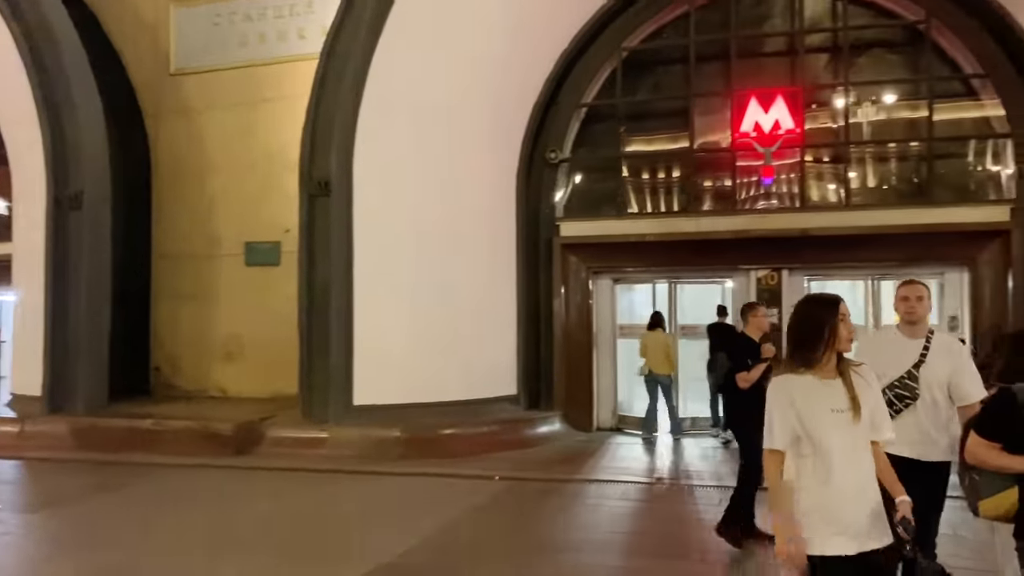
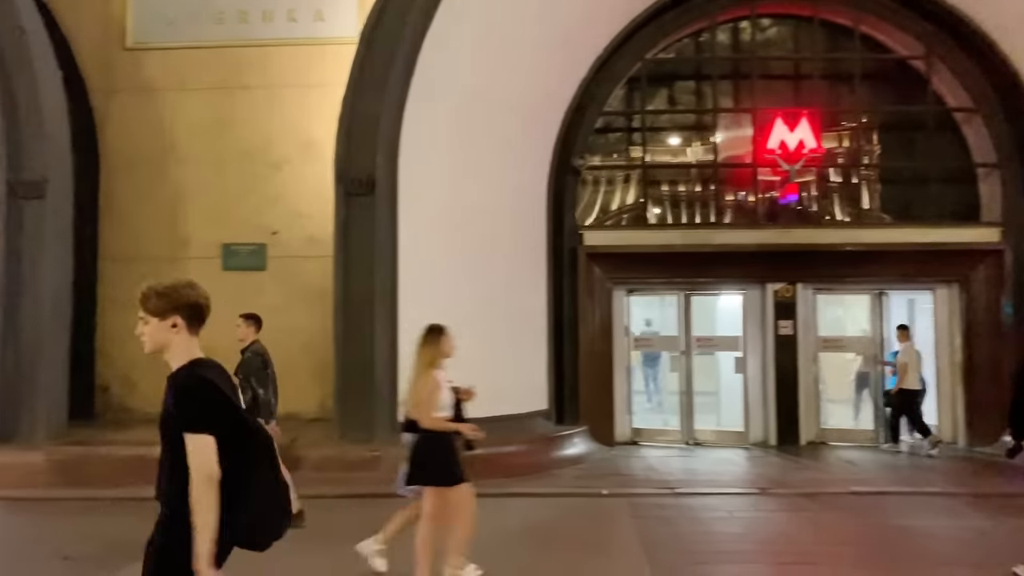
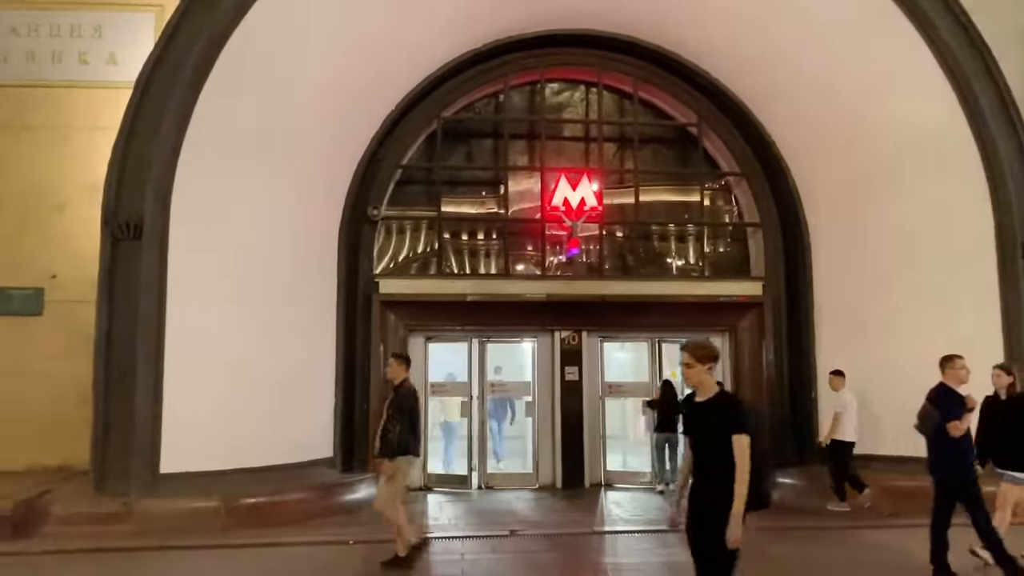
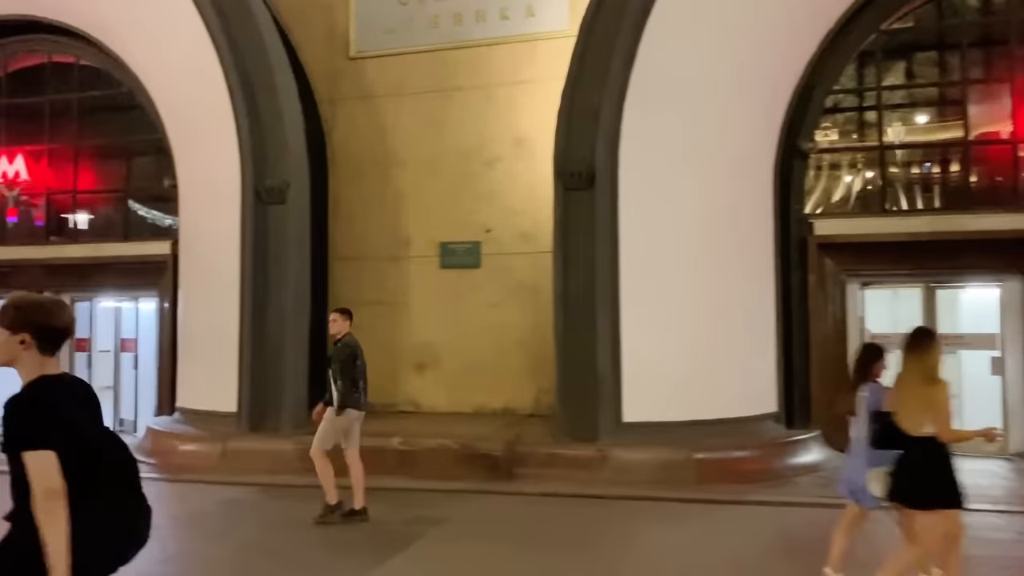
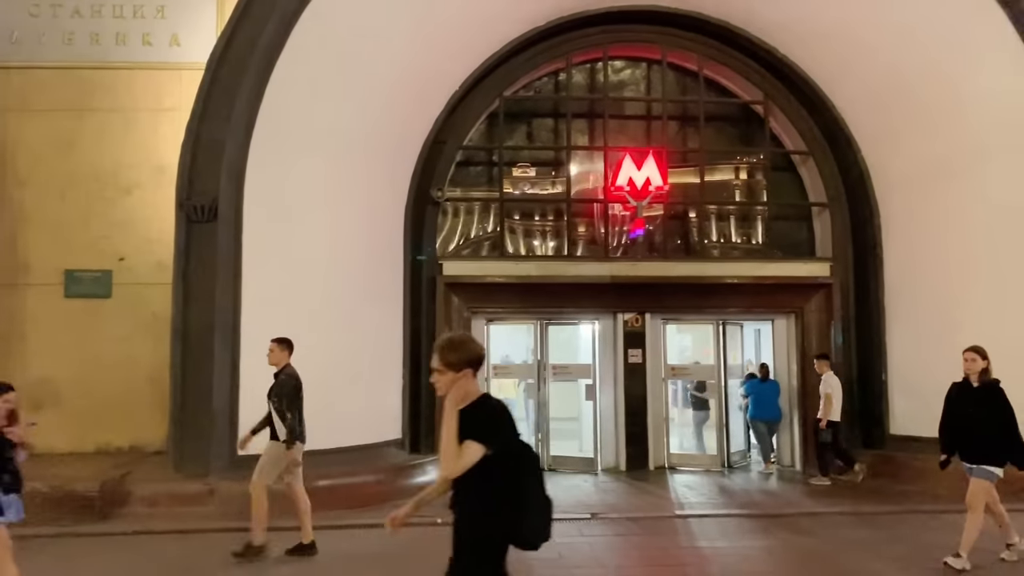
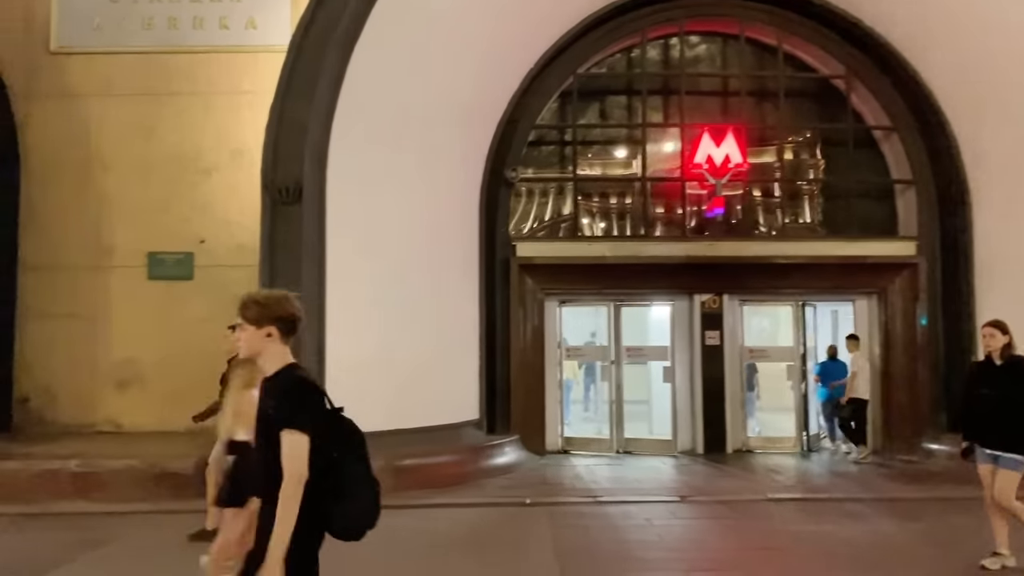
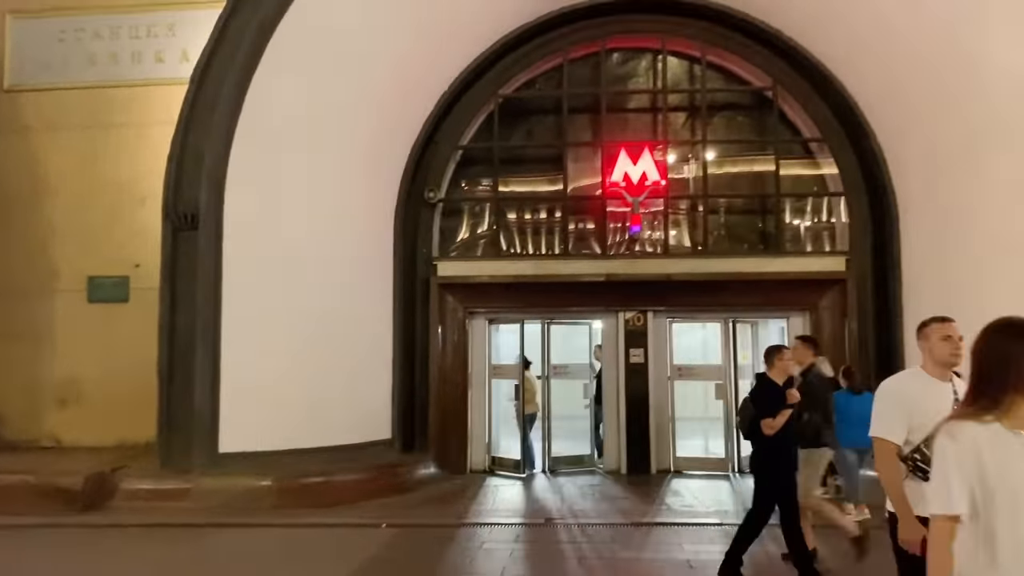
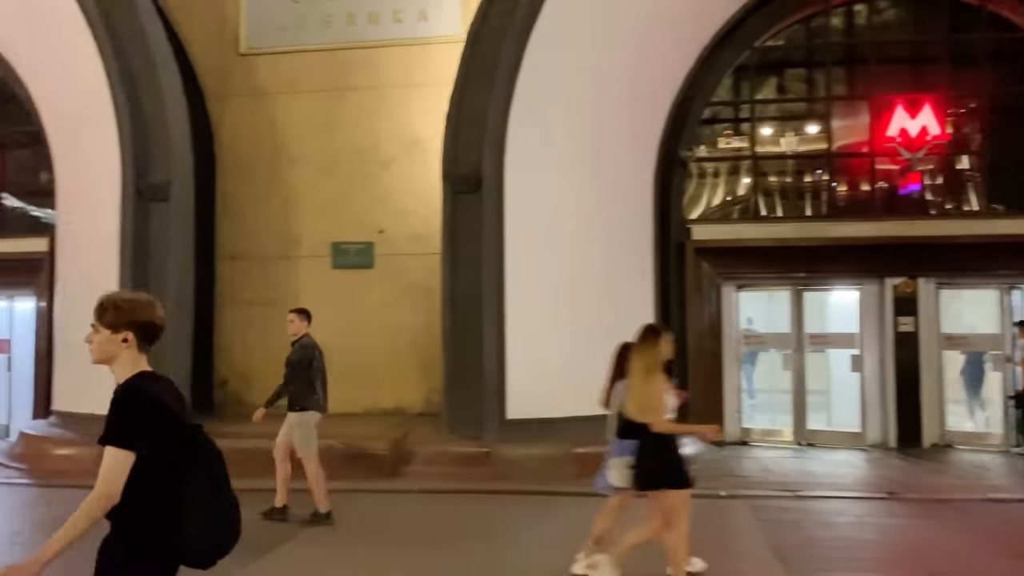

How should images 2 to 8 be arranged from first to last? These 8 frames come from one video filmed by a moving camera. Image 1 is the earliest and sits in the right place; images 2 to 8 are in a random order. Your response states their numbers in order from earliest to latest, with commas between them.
7, 3, 5, 6, 2, 8, 4
